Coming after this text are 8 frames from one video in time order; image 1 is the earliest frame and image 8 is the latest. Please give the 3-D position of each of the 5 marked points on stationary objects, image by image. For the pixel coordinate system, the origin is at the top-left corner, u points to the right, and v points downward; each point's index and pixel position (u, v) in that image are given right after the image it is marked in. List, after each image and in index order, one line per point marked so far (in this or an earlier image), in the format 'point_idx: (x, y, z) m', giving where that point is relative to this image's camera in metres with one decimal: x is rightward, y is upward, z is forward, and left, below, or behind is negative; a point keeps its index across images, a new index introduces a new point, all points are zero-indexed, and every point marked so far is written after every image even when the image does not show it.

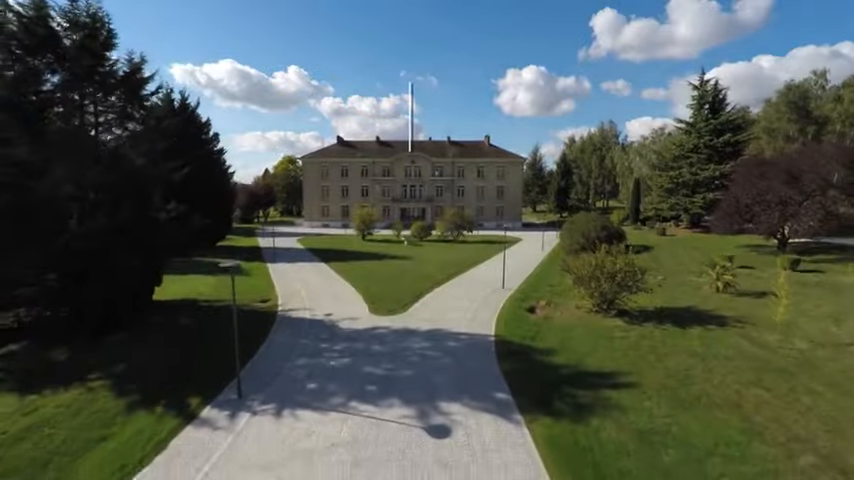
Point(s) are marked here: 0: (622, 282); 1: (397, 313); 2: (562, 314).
0: (+7.6, -1.7, +15.4) m
1: (-1.3, -3.2, +17.1) m
2: (+5.7, -3.2, +16.8) m
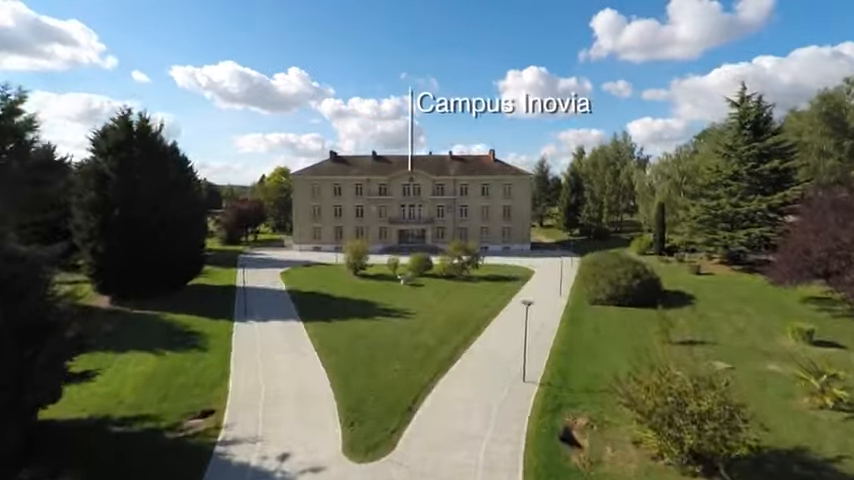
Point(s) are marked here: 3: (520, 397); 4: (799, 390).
0: (+7.5, -5.0, +10.4) m
1: (-1.4, -6.5, +12.2) m
2: (+5.6, -6.4, +11.8) m
3: (+3.7, -6.2, +15.7) m
4: (+13.7, -5.5, +14.7) m
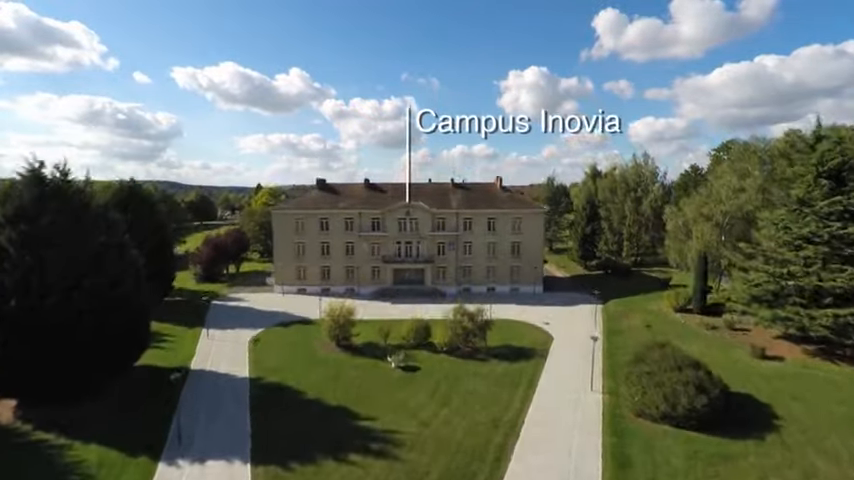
0: (+7.2, -10.1, +3.8) m
1: (-1.7, -11.6, +5.5) m
2: (+5.3, -11.5, +5.2) m
3: (+3.4, -11.3, +9.1) m
4: (+13.4, -10.6, +8.0) m
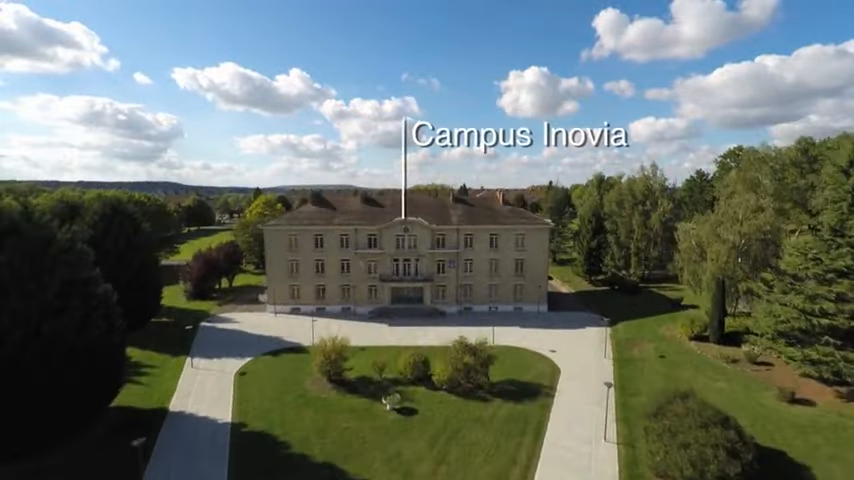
0: (+7.0, -12.1, +1.5) m
1: (-1.8, -13.7, +3.3) m
2: (+5.1, -13.6, +2.9) m
3: (+3.2, -13.3, +6.9) m
4: (+13.2, -12.6, +5.8) m
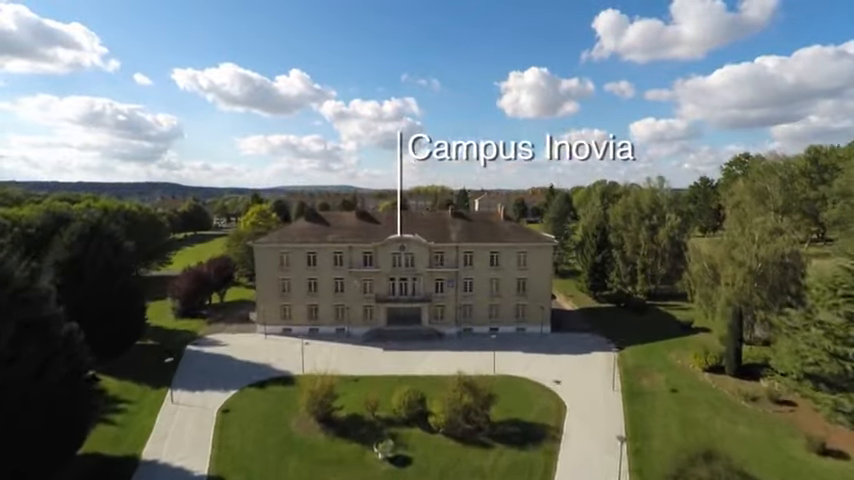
0: (+6.7, -14.1, -0.7) m
1: (-2.1, -15.7, +1.1) m
2: (+4.9, -15.6, +0.7) m
3: (+3.0, -15.3, +4.7) m
4: (+12.9, -14.6, +3.6) m
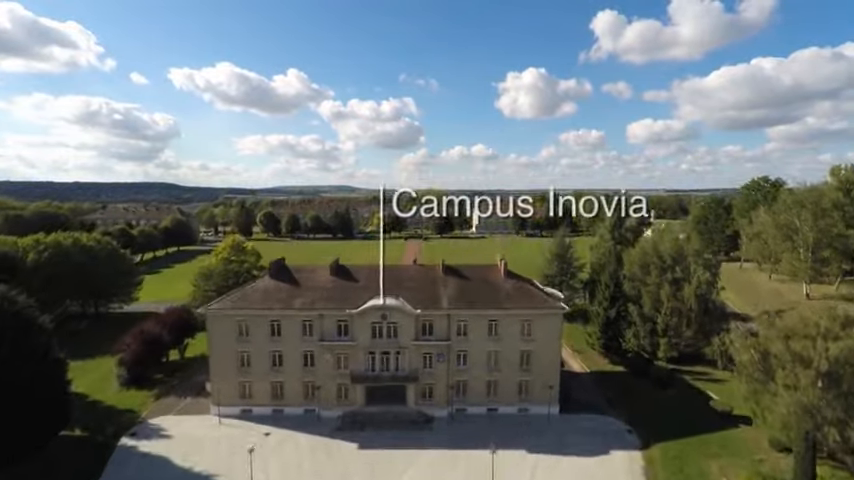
0: (+5.6, -20.5, -7.9) m
1: (-3.2, -22.0, -6.2) m
2: (+3.7, -21.9, -6.5) m
3: (+1.8, -21.6, -2.6) m
4: (+11.8, -20.9, -3.6) m
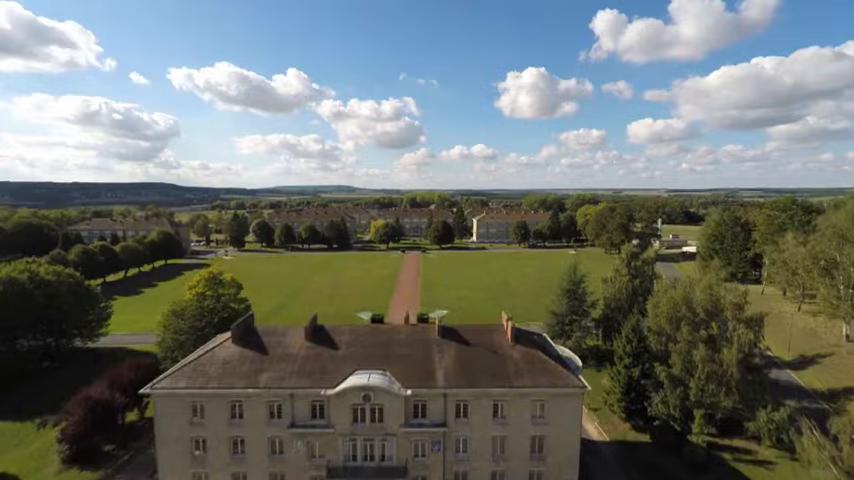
0: (+5.0, -25.5, -14.5) m
1: (-3.9, -27.1, -12.7) m
2: (+3.1, -27.0, -13.1) m
3: (+1.2, -26.7, -9.2) m
4: (+11.2, -26.0, -10.2) m
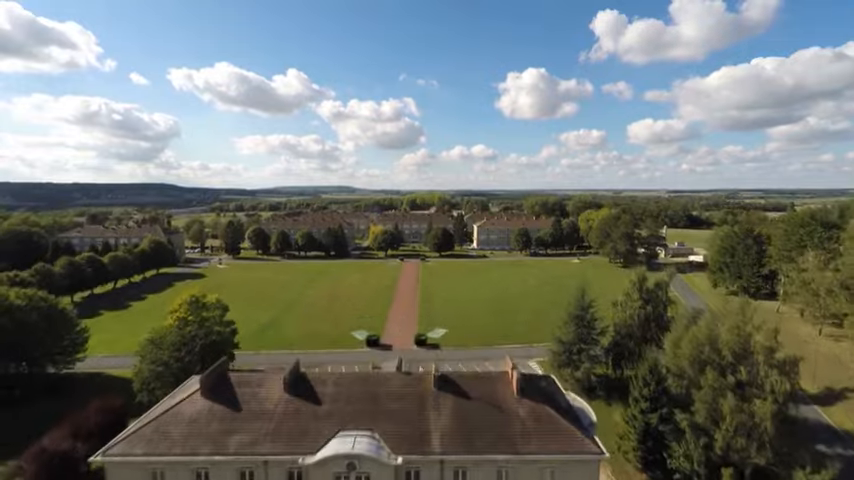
0: (+4.6, -28.5, -18.6) m
1: (-4.3, -30.0, -16.8) m
2: (+2.7, -30.0, -17.2) m
3: (+0.8, -29.7, -13.2) m
4: (+10.8, -29.0, -14.3) m
